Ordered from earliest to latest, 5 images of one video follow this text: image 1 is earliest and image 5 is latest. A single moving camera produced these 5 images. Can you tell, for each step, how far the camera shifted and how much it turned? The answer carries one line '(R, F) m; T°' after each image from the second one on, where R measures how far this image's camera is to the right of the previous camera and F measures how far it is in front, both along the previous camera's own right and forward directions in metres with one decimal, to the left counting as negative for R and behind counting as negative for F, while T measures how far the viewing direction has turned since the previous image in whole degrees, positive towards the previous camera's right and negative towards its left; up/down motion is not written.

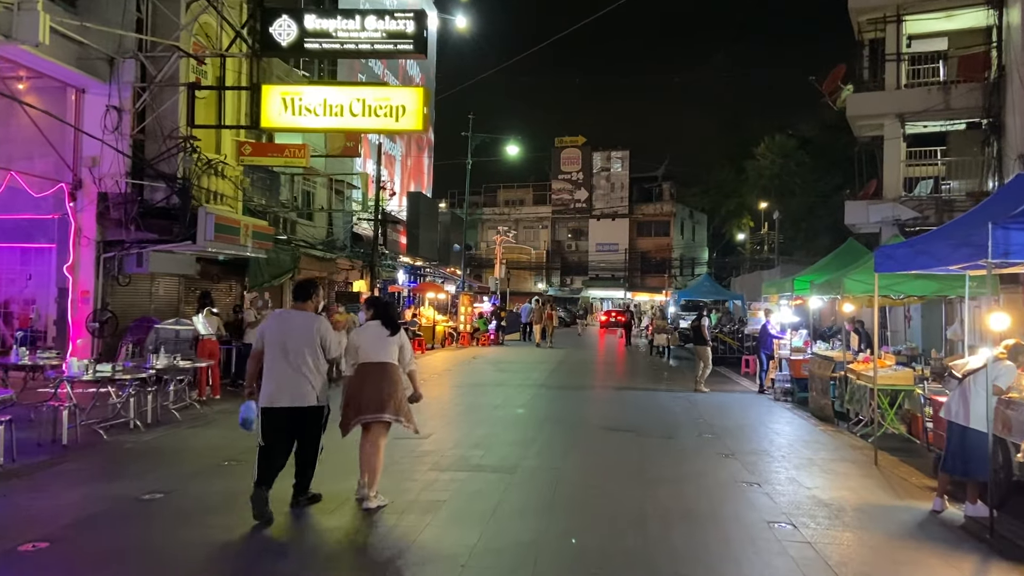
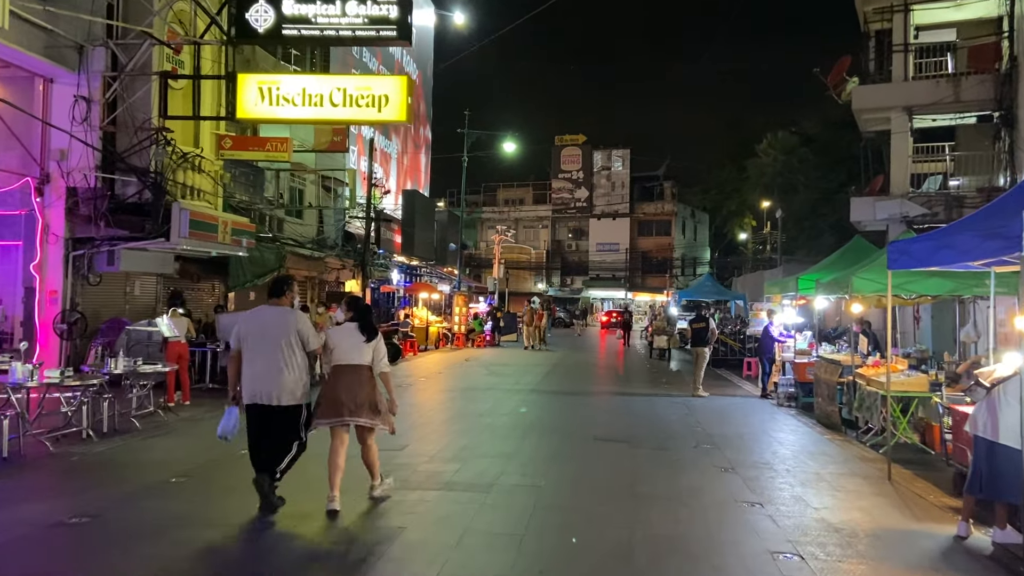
(+0.2, +0.6) m; 0°
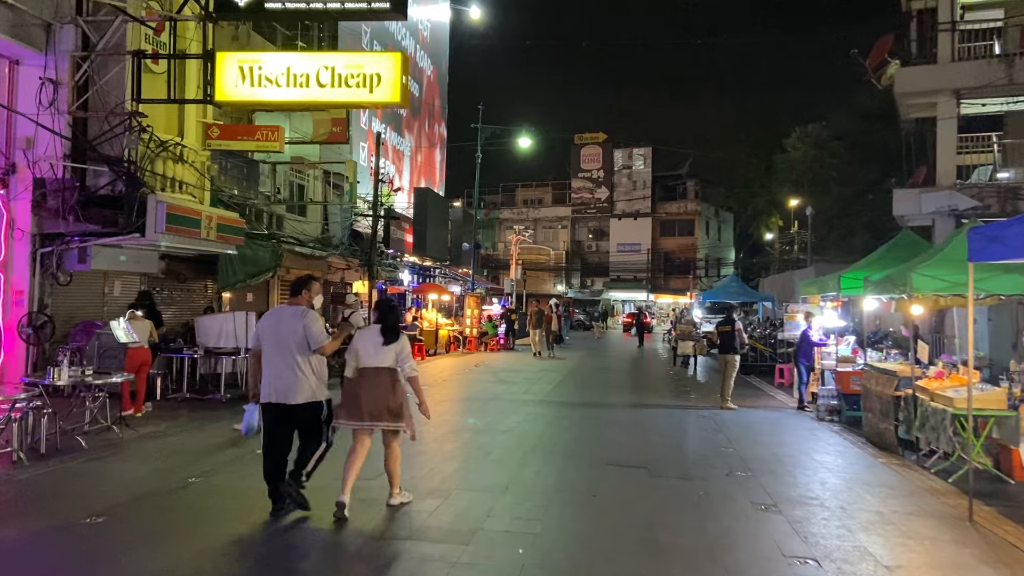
(+0.2, +1.2) m; -2°
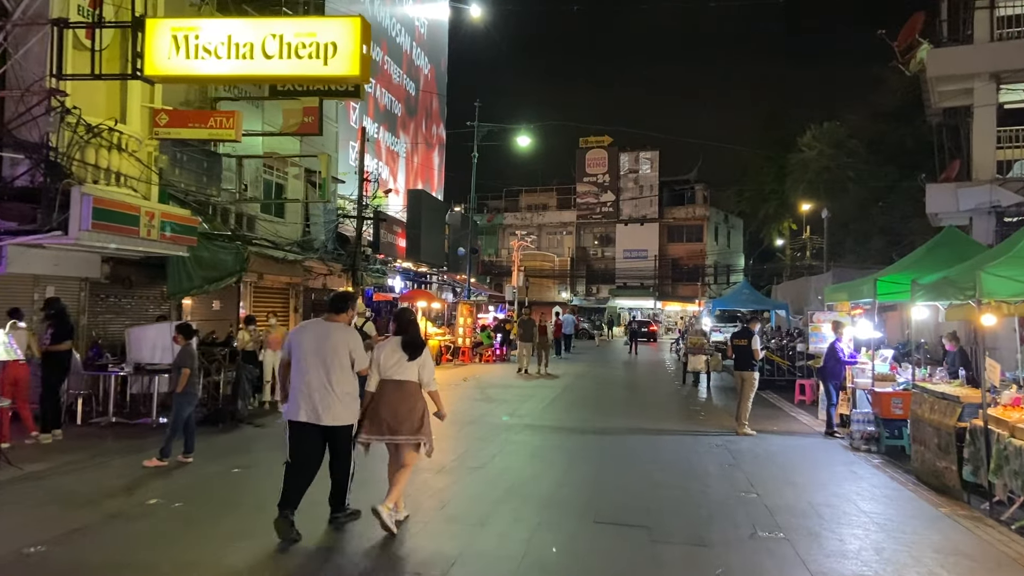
(+0.3, +1.5) m; -1°
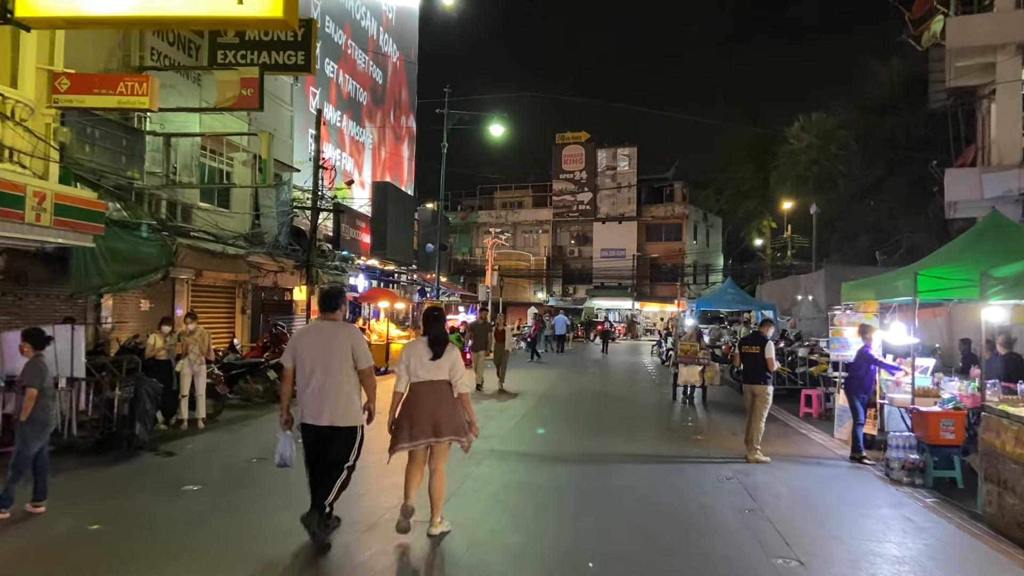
(+0.1, +1.7) m; +2°
